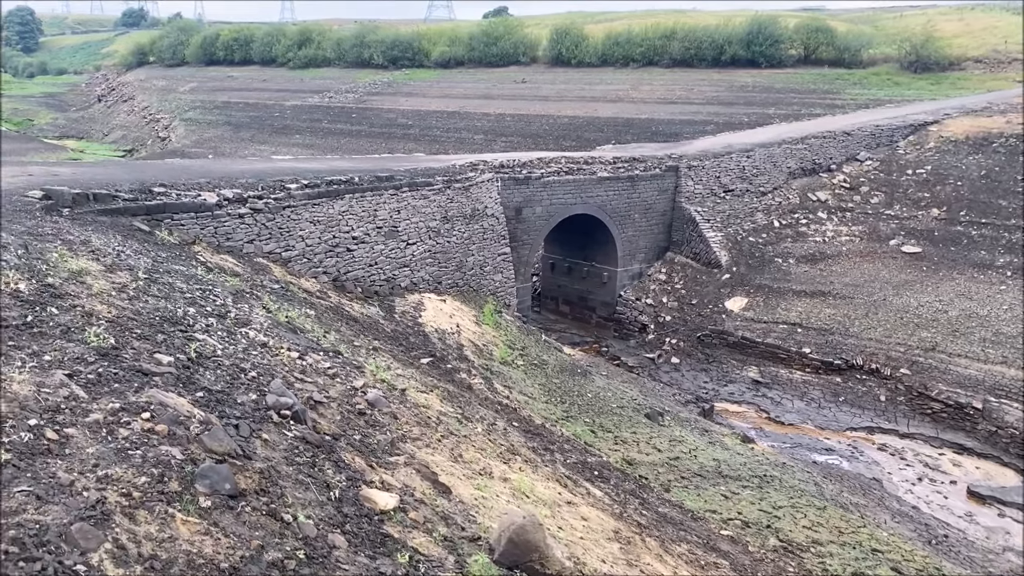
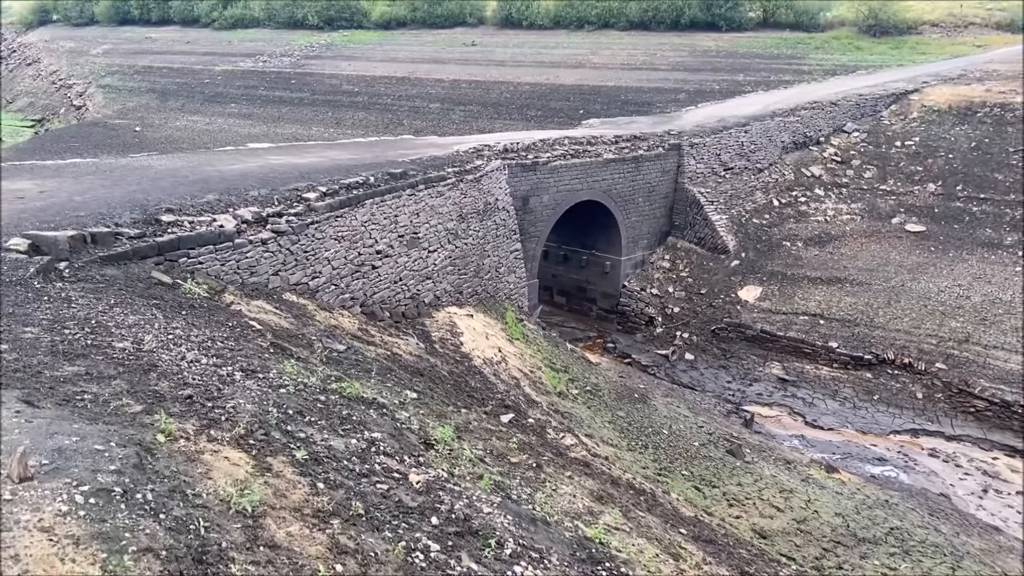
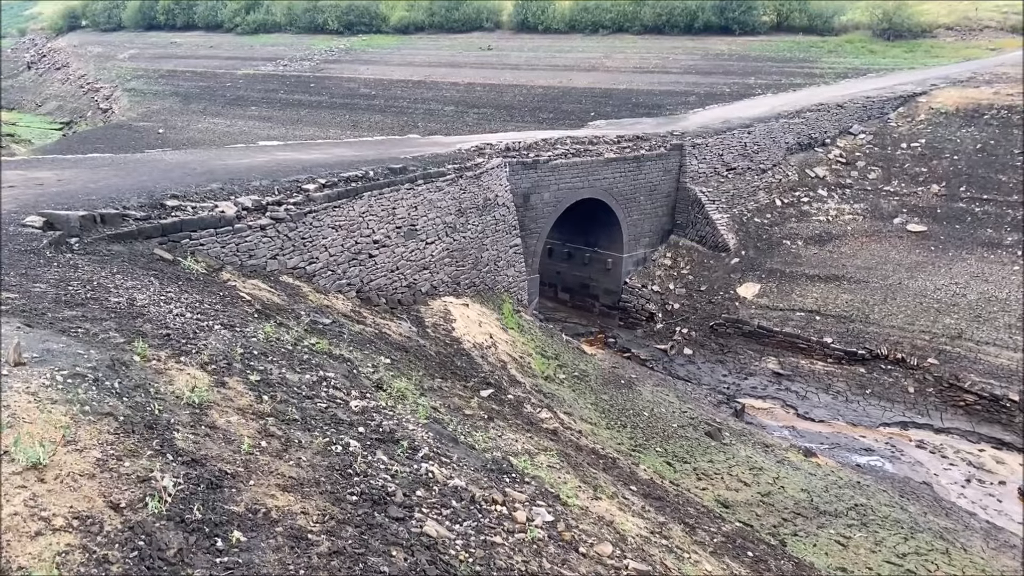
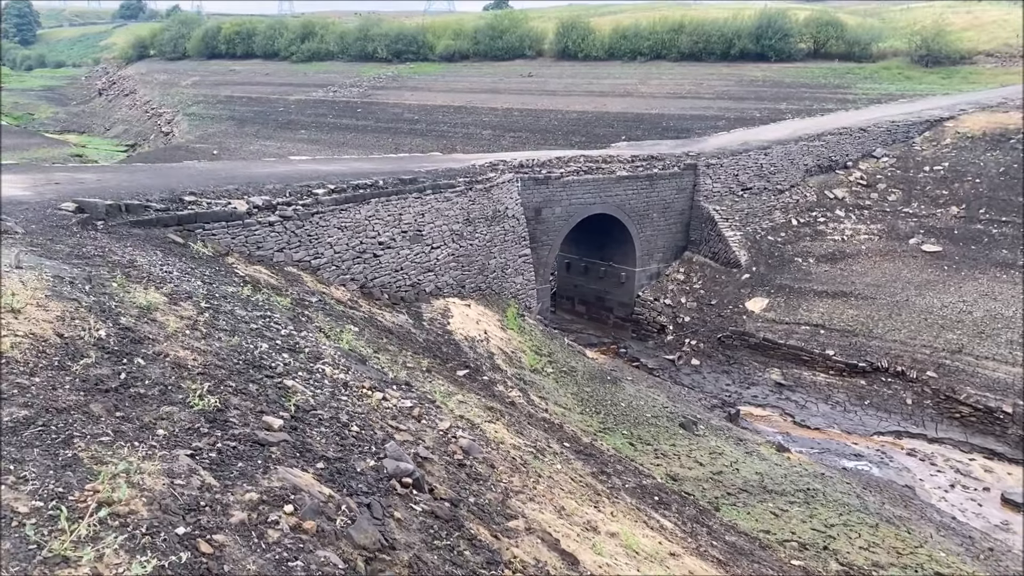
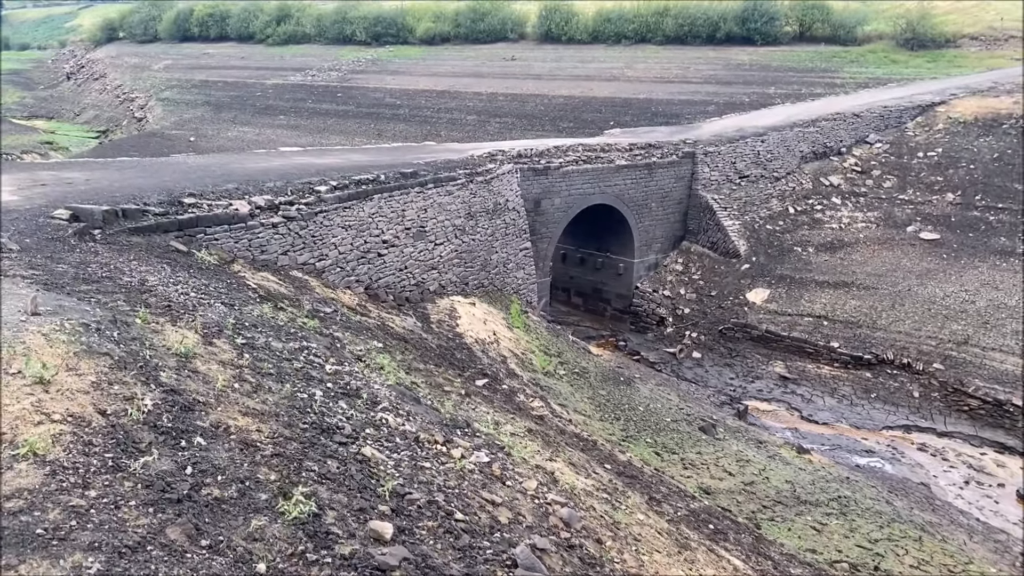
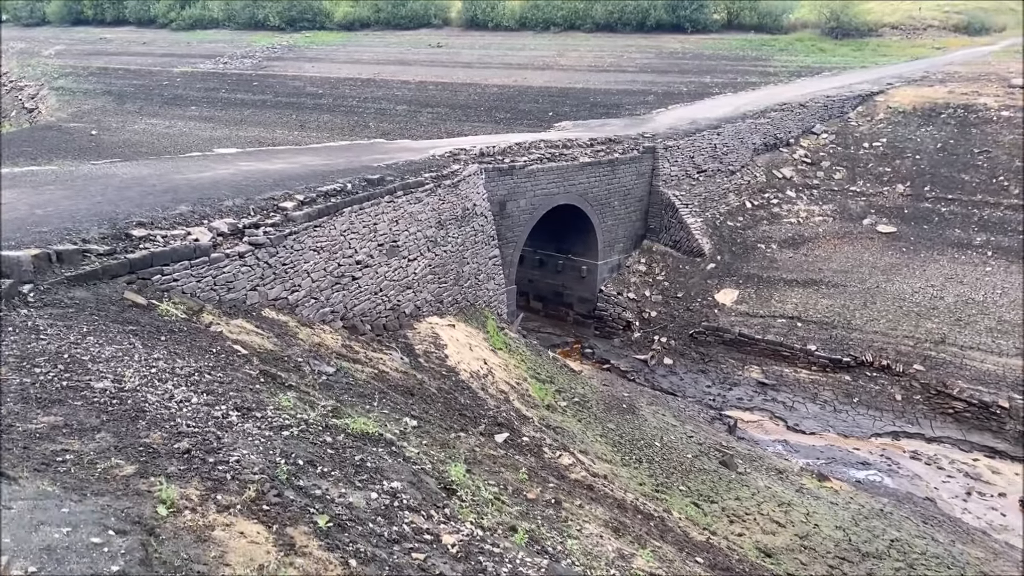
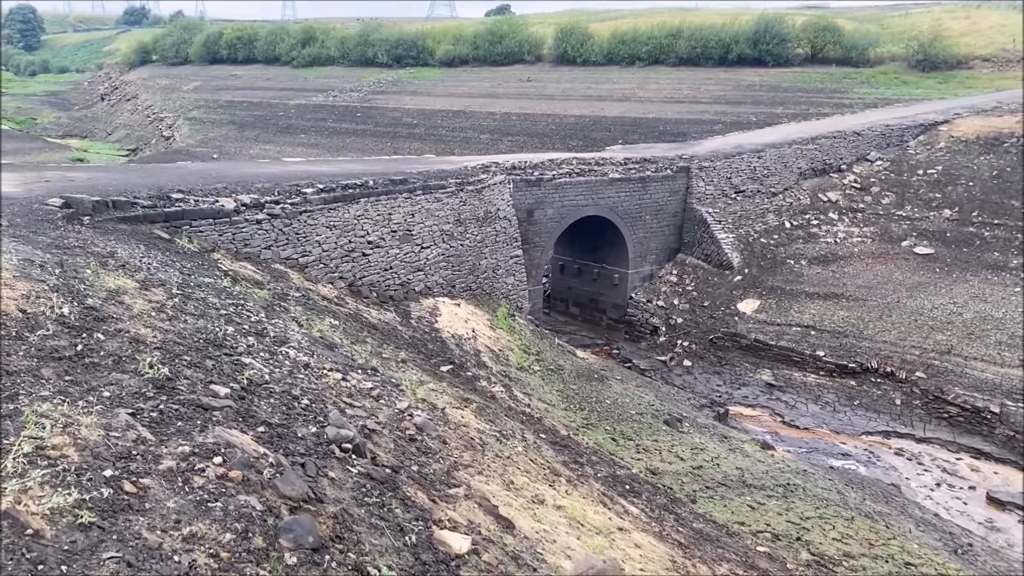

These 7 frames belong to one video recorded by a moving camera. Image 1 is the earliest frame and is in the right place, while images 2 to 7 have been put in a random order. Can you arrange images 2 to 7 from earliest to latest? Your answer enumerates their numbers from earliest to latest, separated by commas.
7, 4, 5, 3, 2, 6
